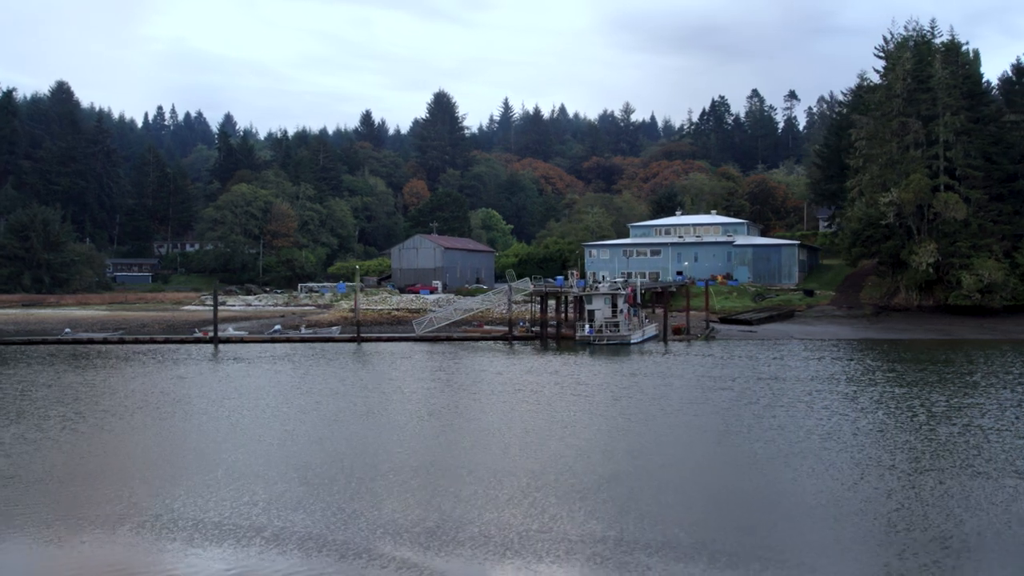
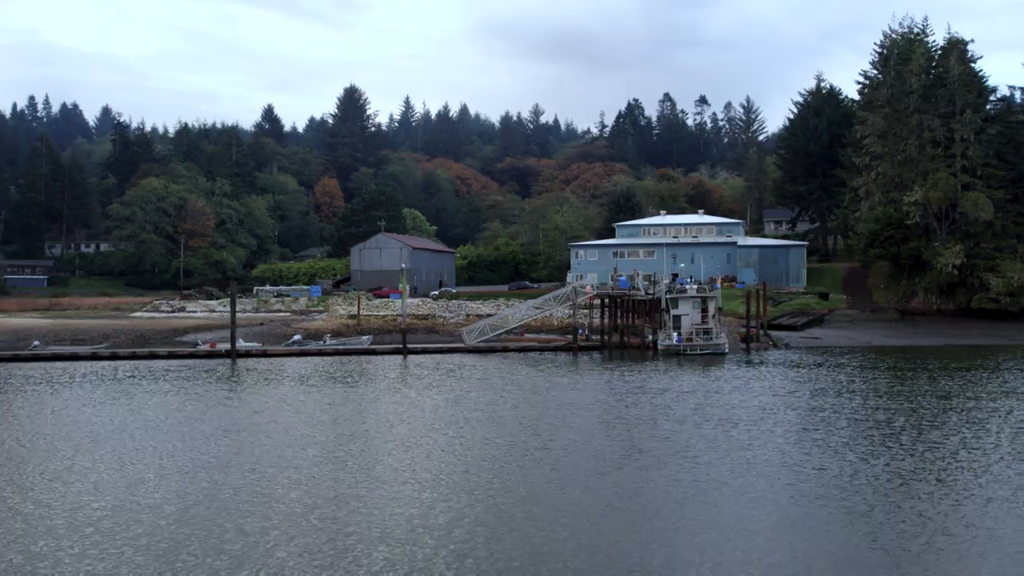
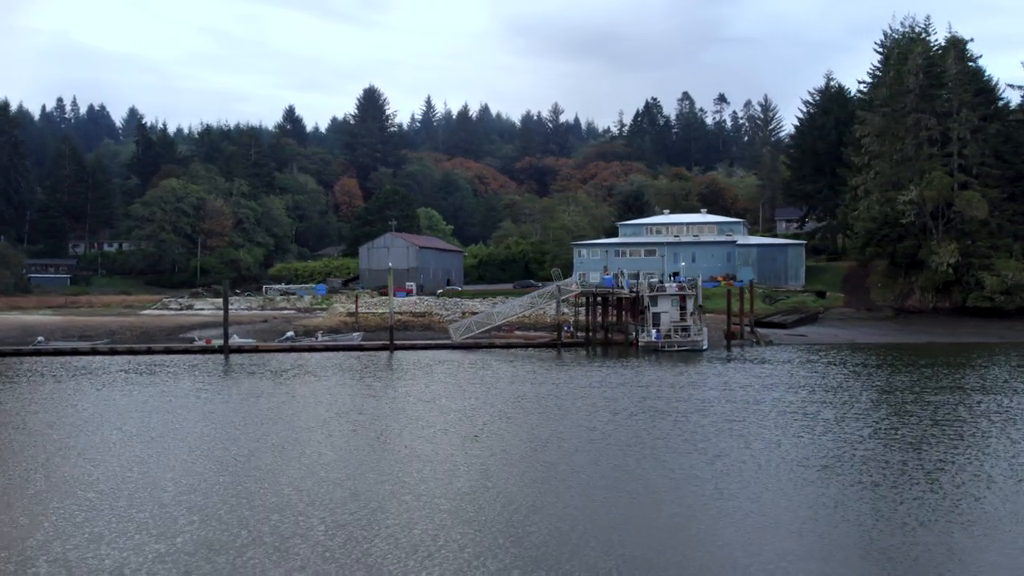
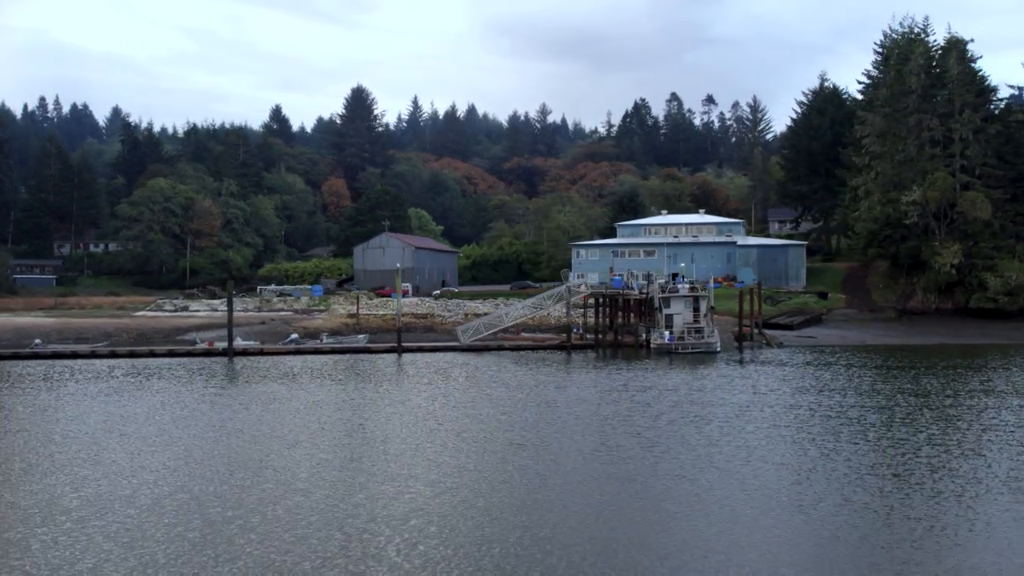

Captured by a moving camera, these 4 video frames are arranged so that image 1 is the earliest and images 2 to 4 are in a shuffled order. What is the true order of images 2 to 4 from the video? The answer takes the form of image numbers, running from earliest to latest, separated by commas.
3, 4, 2
